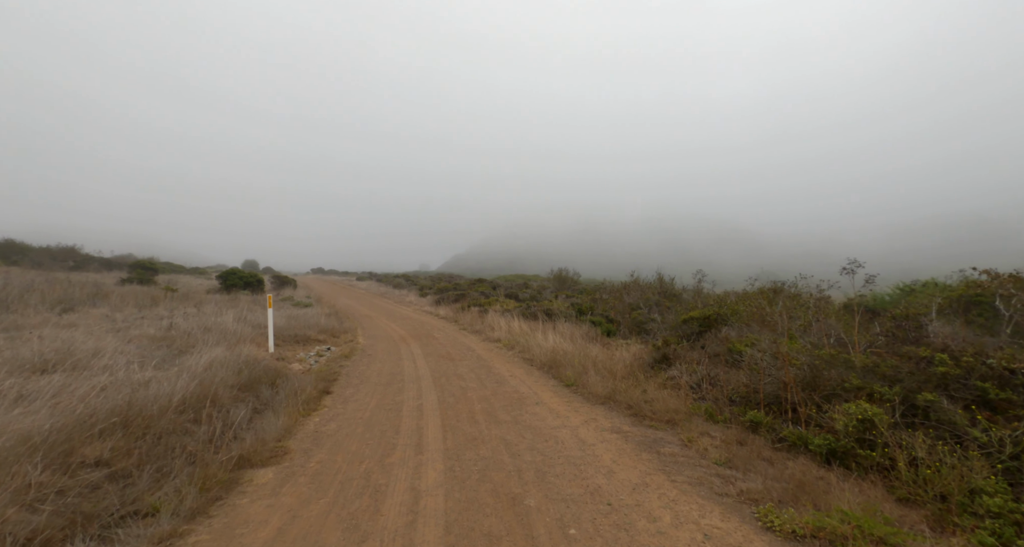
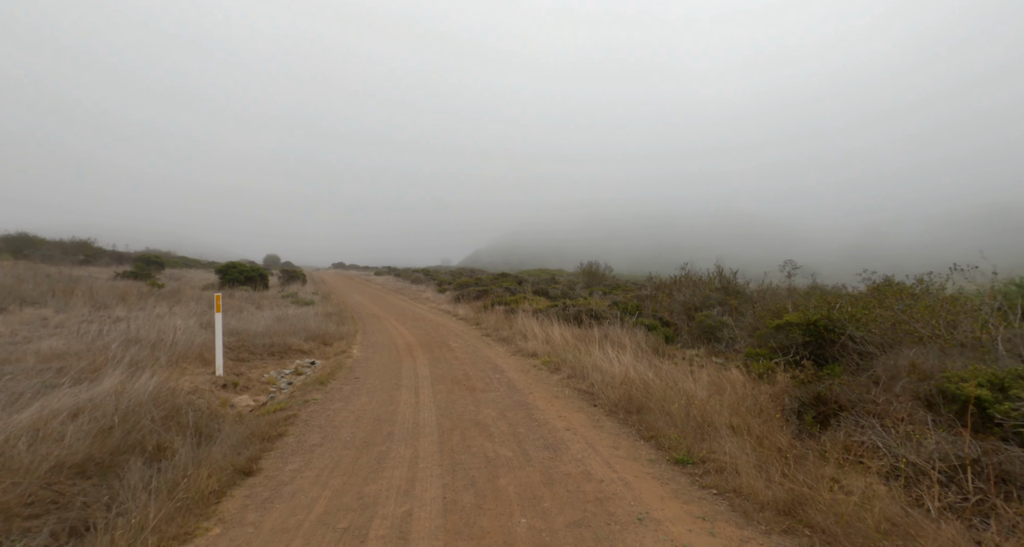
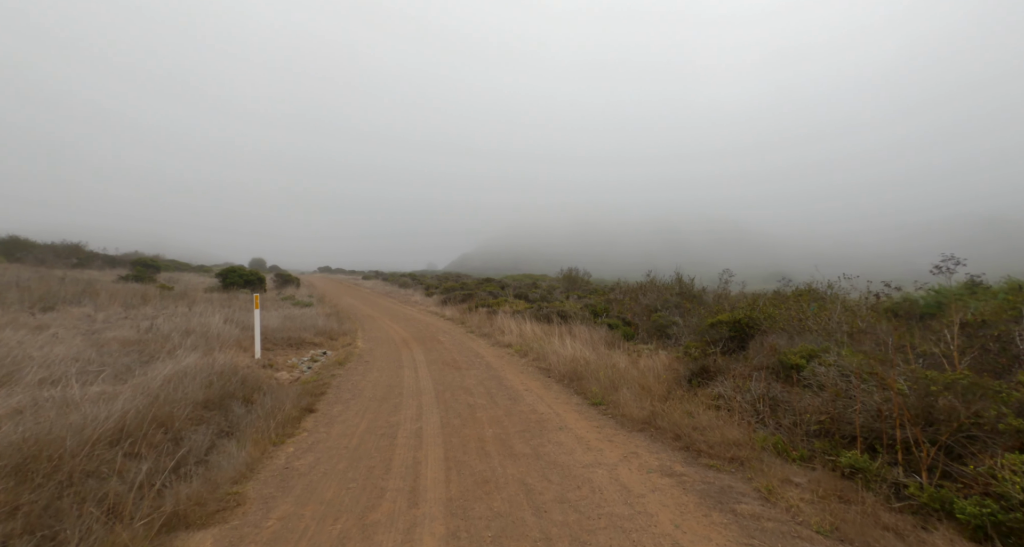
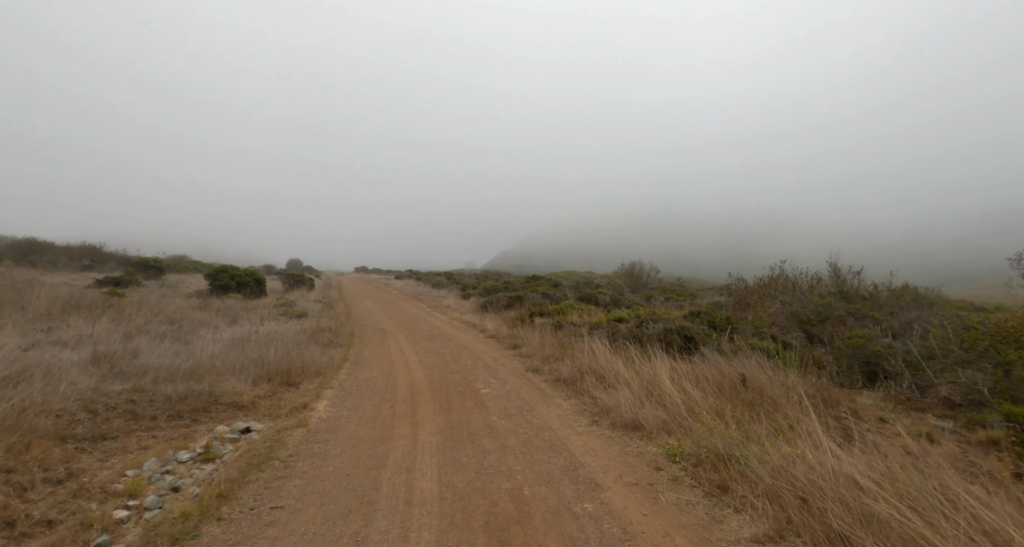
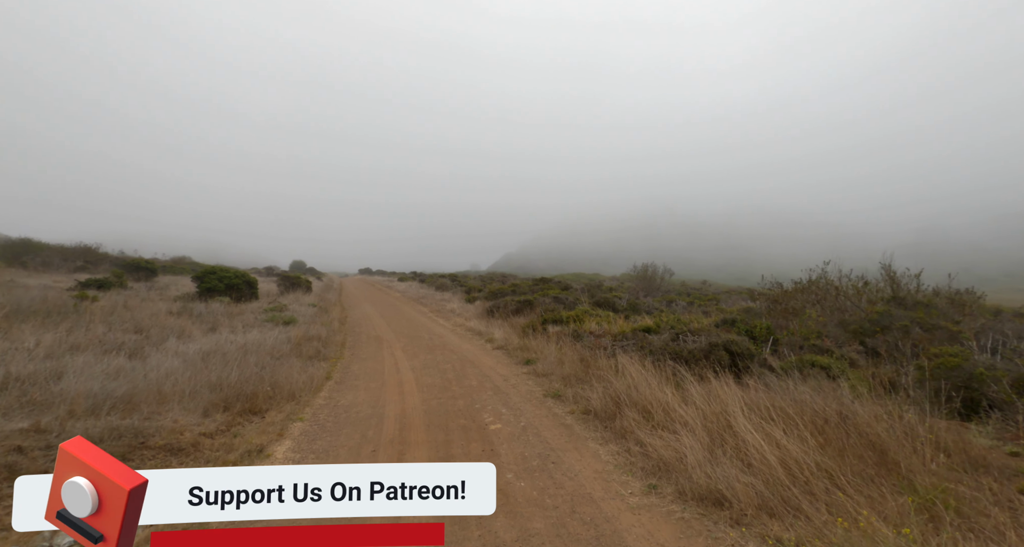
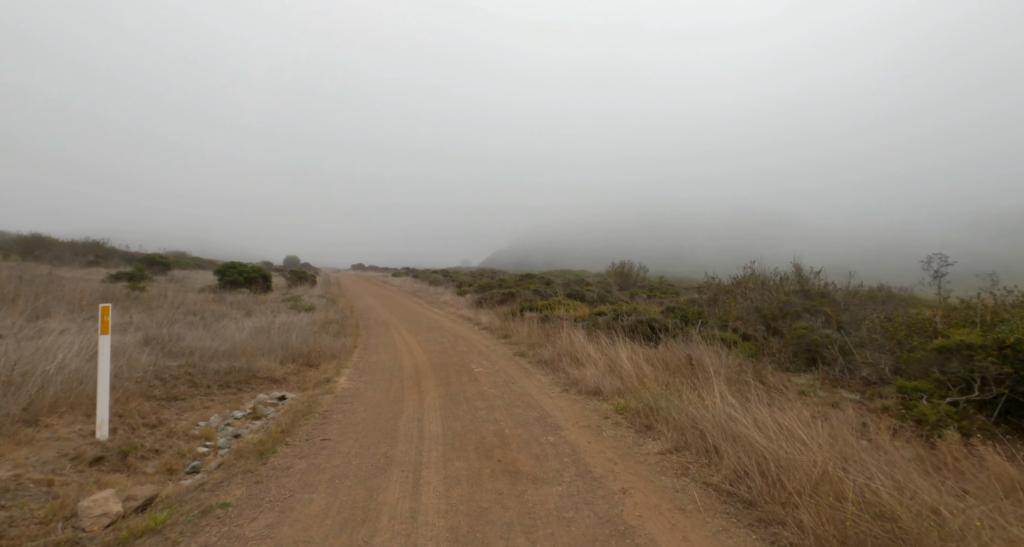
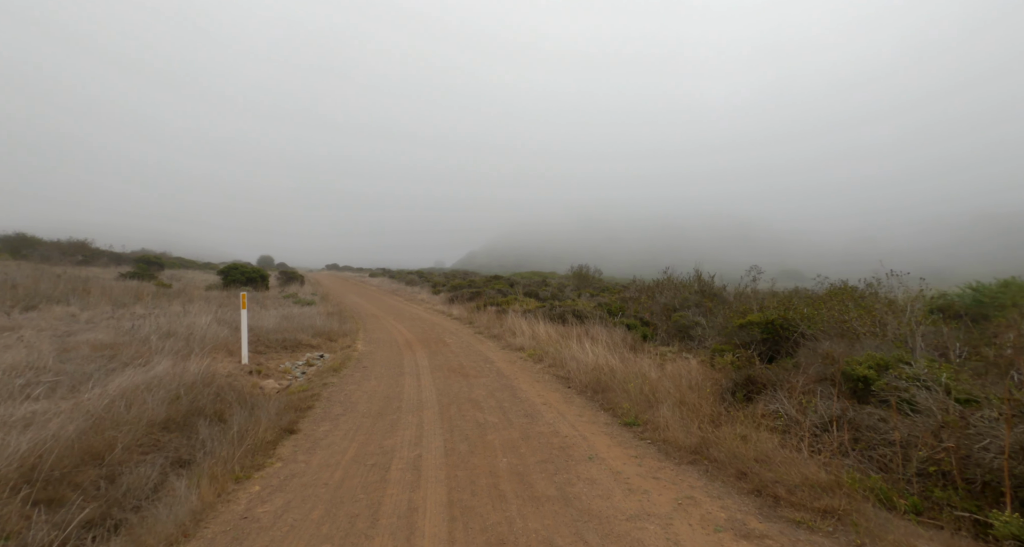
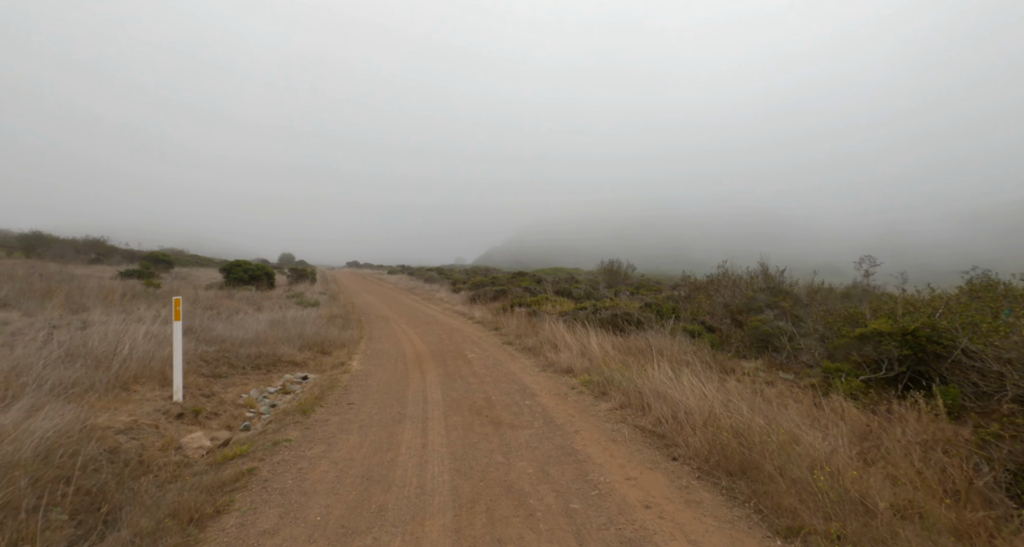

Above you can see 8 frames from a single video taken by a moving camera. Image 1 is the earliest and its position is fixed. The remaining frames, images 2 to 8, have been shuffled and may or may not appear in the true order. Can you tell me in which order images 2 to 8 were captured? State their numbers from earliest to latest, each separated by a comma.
3, 7, 2, 8, 6, 4, 5
